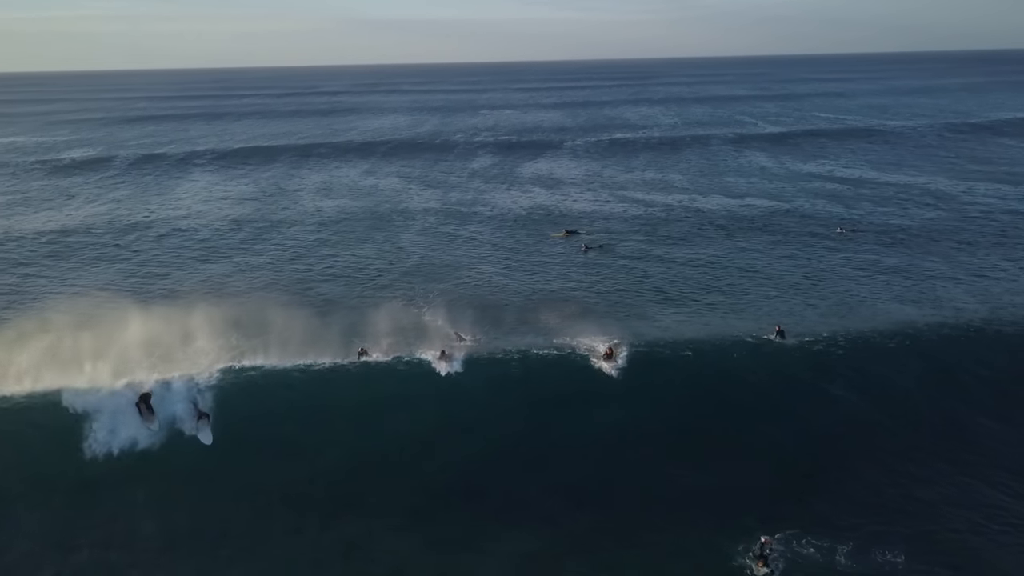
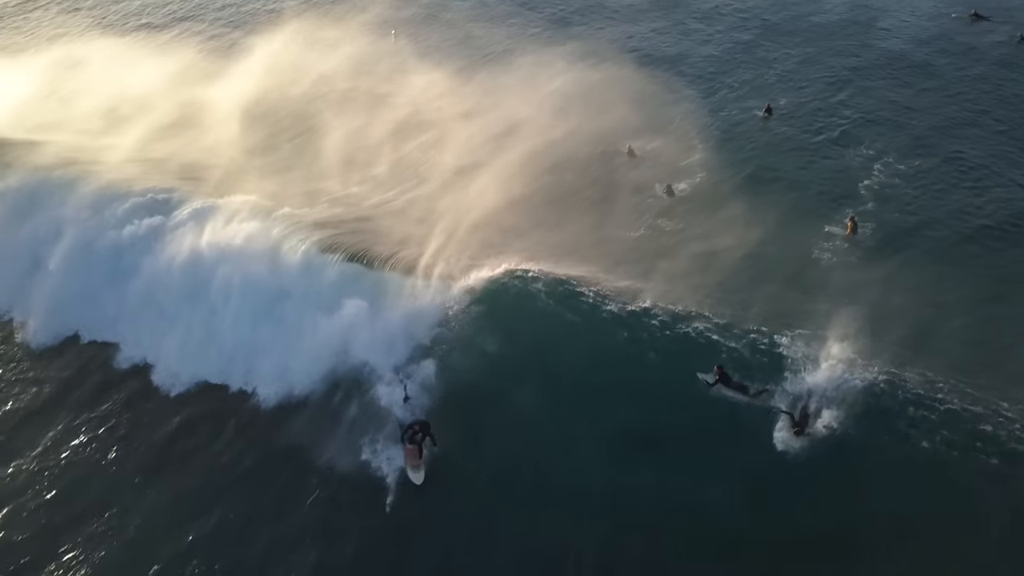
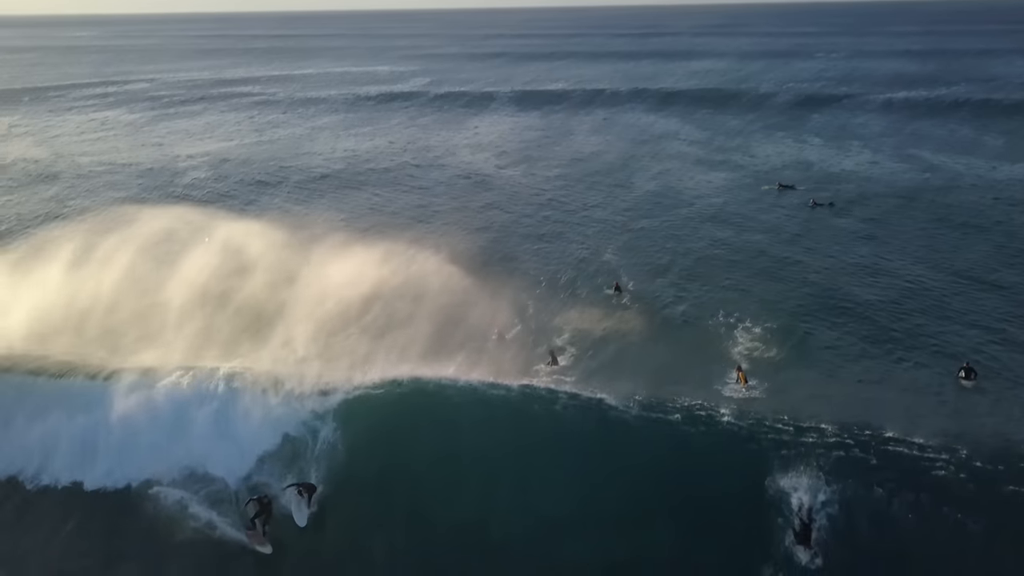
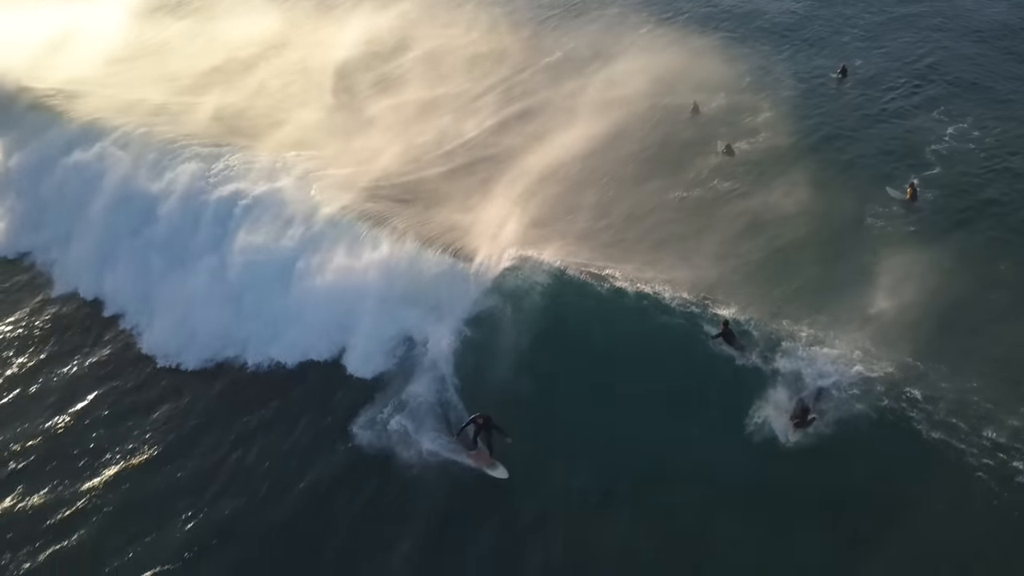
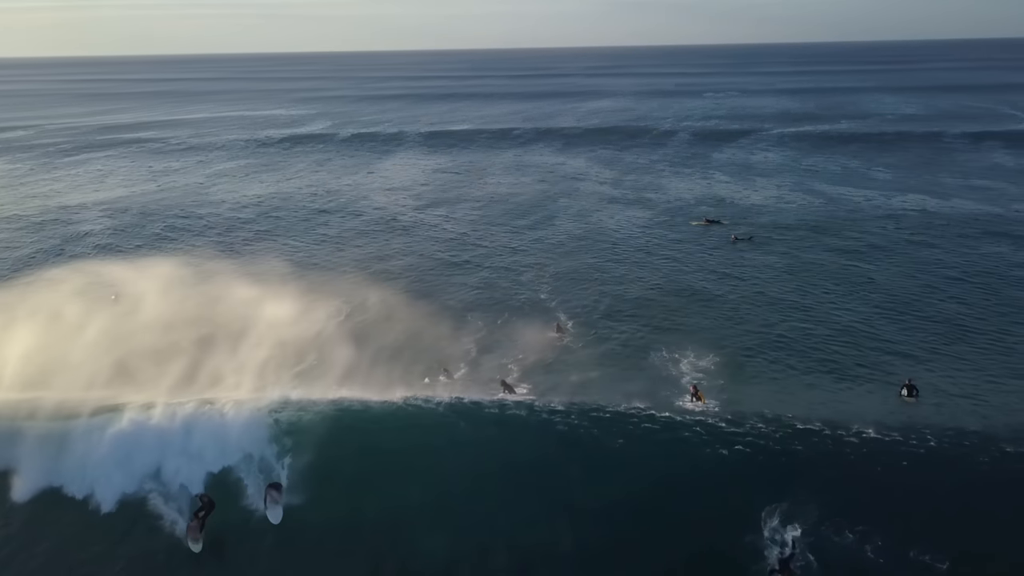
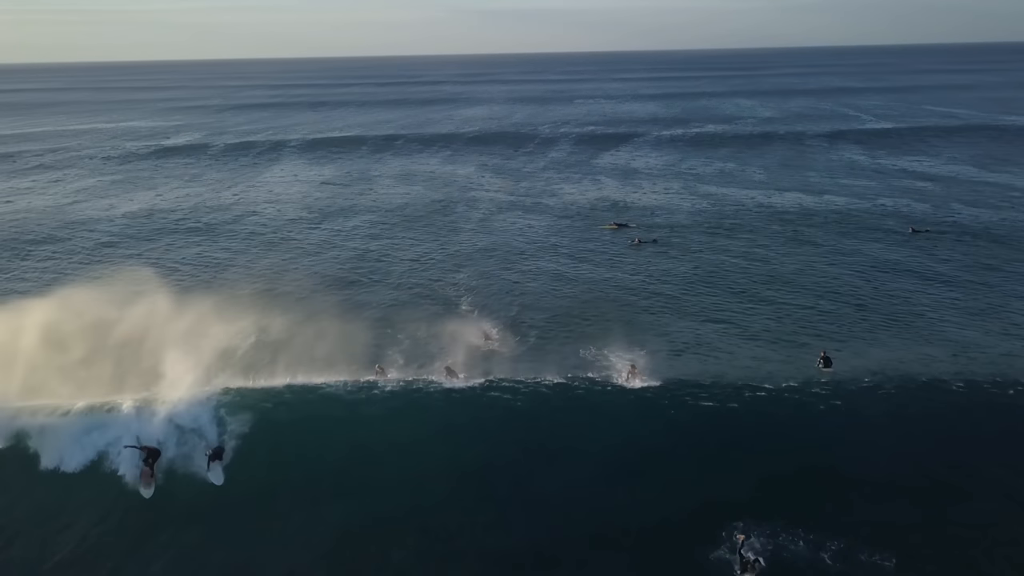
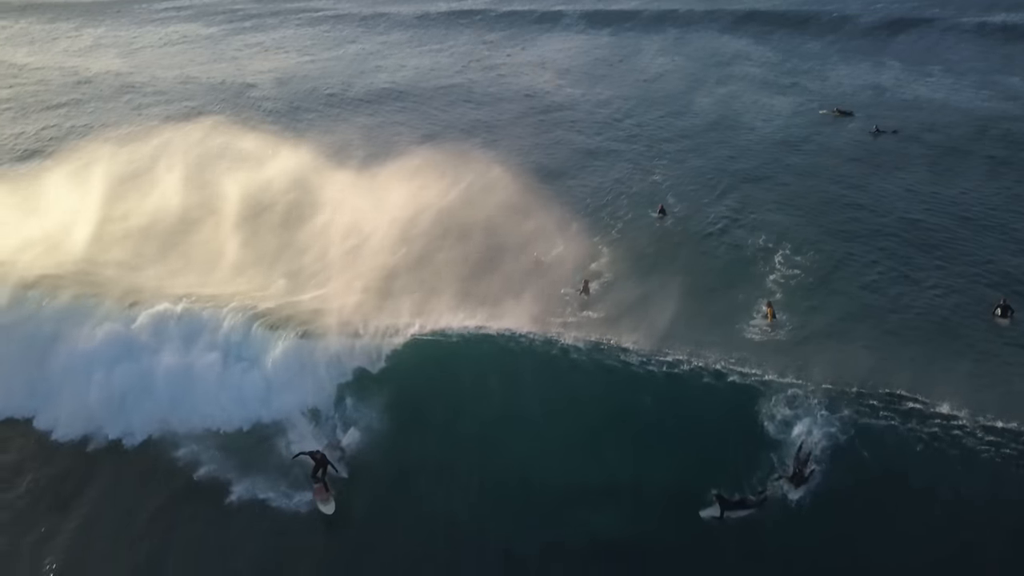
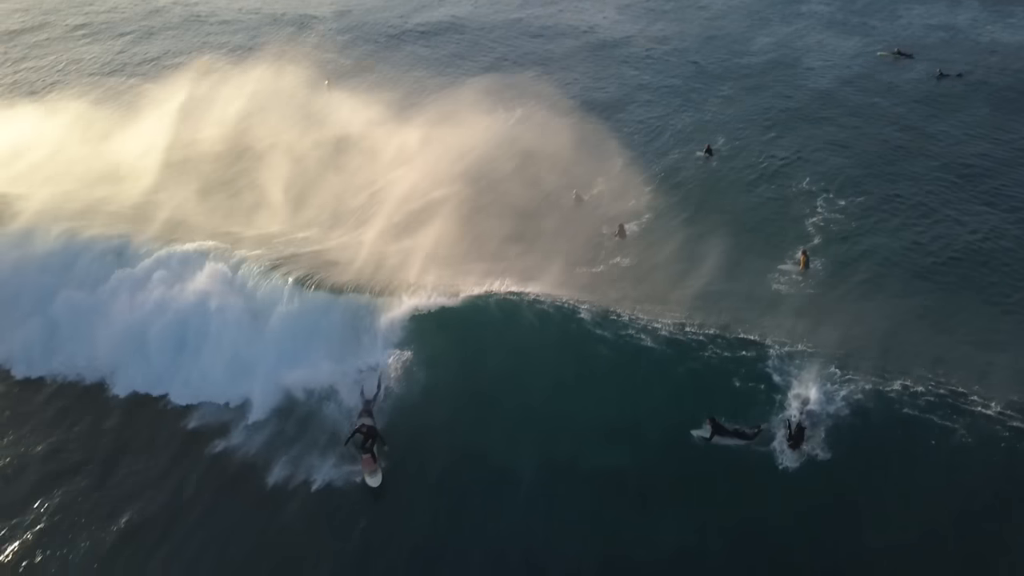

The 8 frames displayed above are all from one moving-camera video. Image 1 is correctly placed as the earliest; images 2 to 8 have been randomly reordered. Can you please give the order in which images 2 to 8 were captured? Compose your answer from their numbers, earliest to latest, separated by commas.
6, 5, 3, 7, 8, 2, 4
